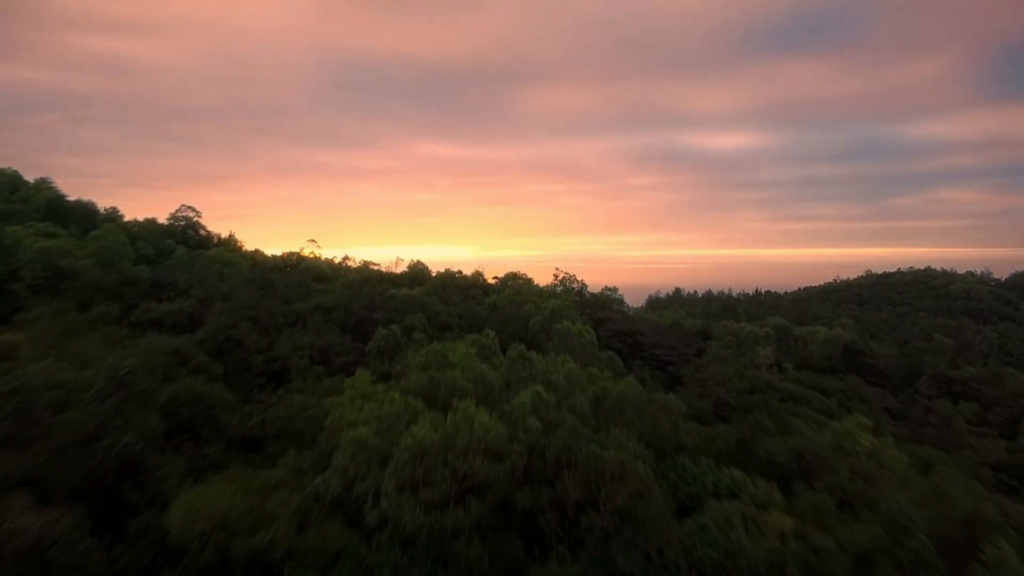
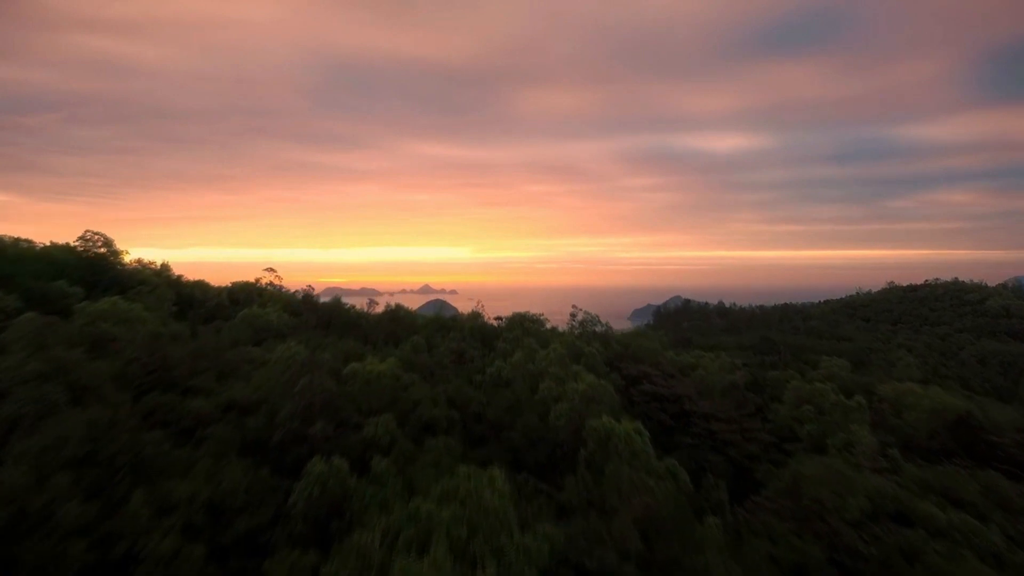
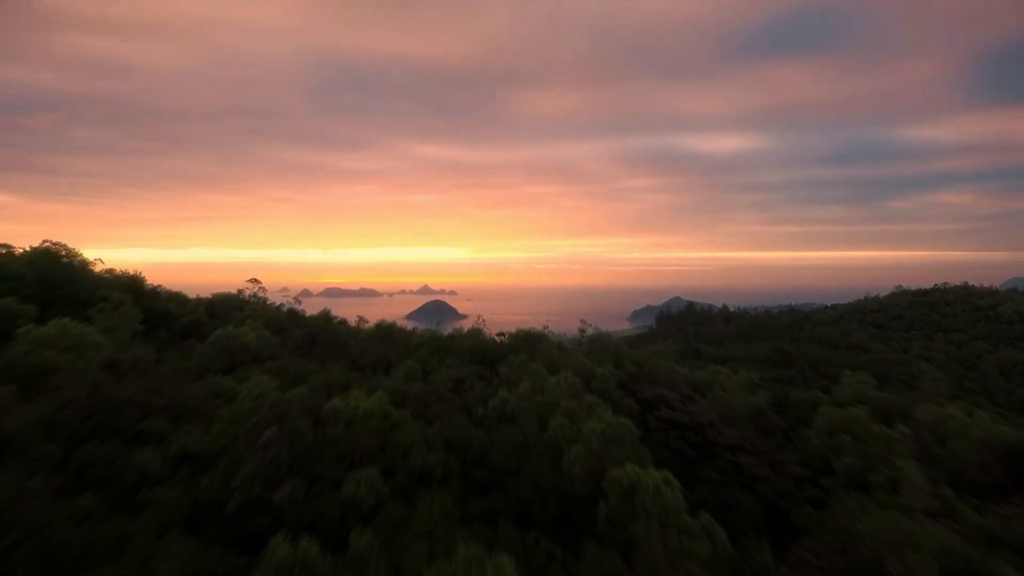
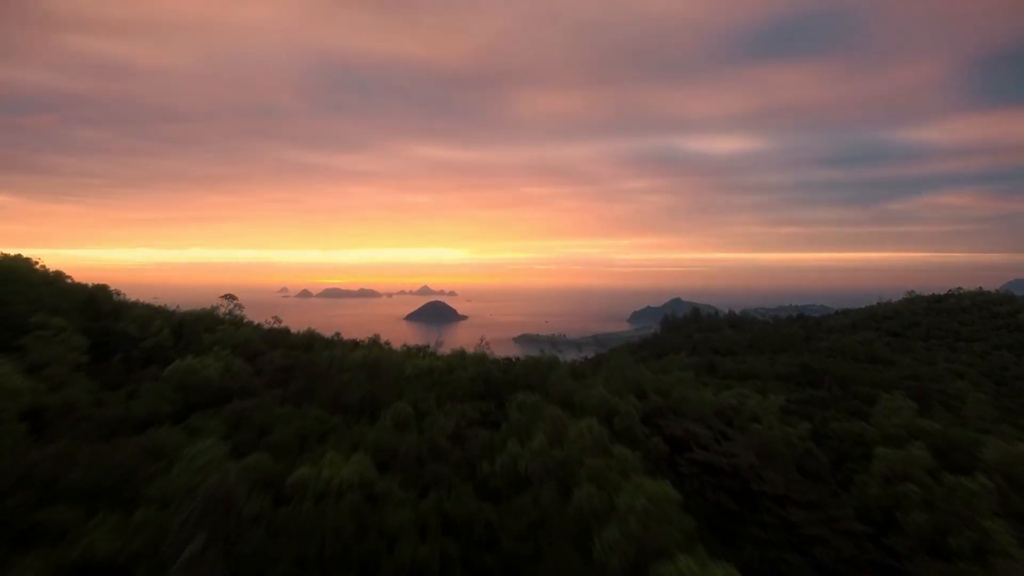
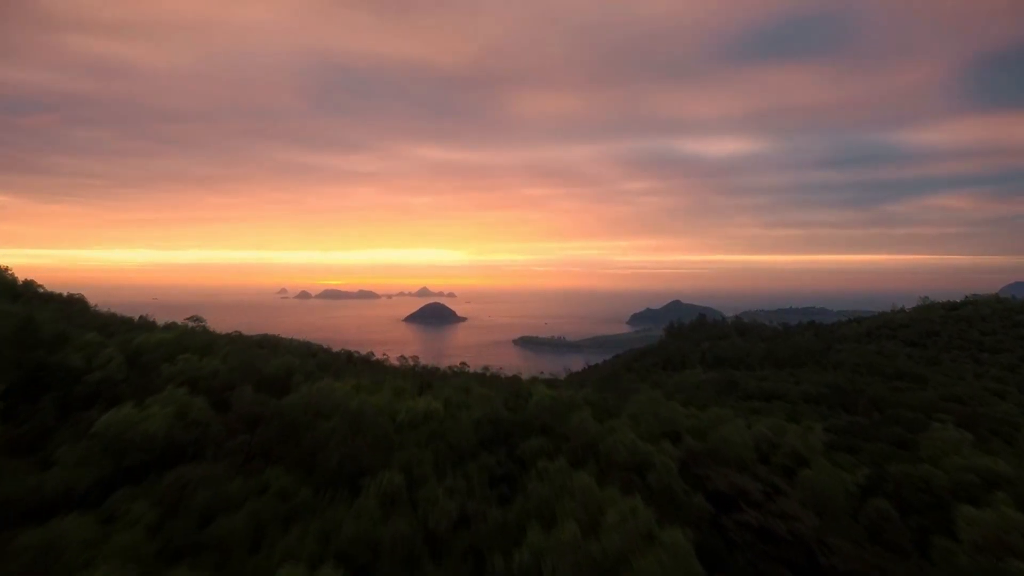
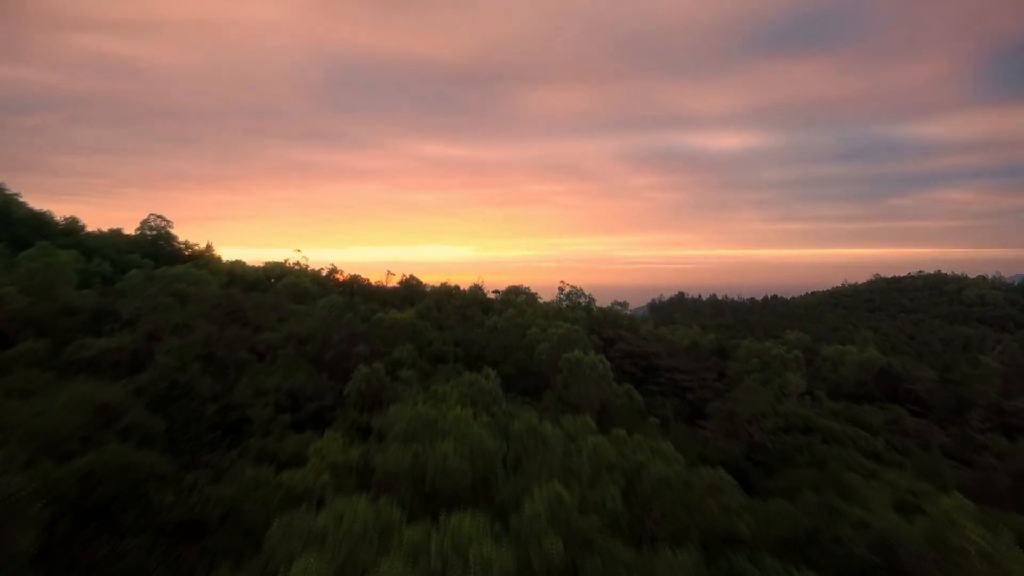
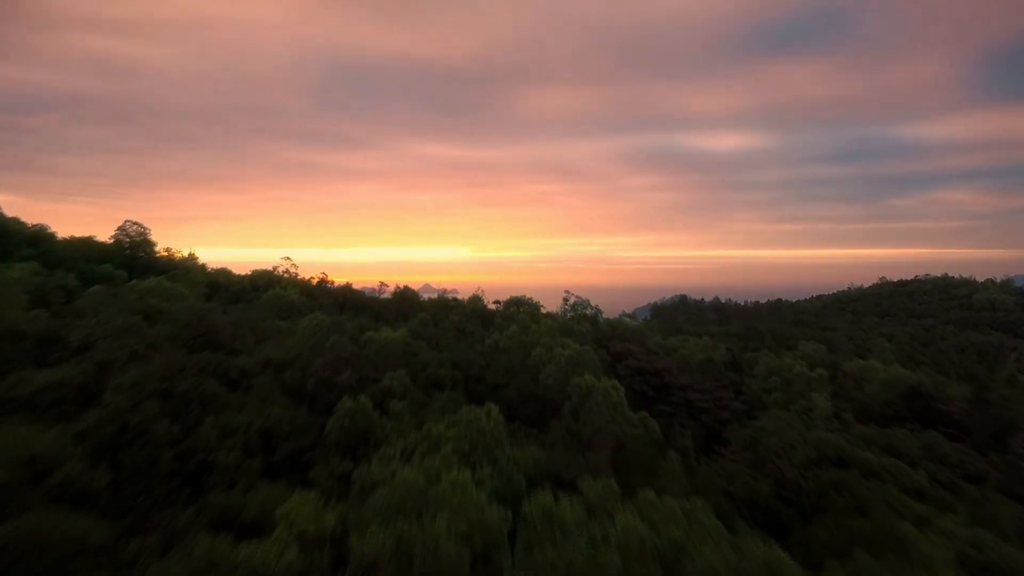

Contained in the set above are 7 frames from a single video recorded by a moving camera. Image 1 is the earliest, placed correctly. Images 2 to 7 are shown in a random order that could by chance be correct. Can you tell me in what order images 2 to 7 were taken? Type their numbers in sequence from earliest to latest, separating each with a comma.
6, 7, 2, 3, 4, 5
